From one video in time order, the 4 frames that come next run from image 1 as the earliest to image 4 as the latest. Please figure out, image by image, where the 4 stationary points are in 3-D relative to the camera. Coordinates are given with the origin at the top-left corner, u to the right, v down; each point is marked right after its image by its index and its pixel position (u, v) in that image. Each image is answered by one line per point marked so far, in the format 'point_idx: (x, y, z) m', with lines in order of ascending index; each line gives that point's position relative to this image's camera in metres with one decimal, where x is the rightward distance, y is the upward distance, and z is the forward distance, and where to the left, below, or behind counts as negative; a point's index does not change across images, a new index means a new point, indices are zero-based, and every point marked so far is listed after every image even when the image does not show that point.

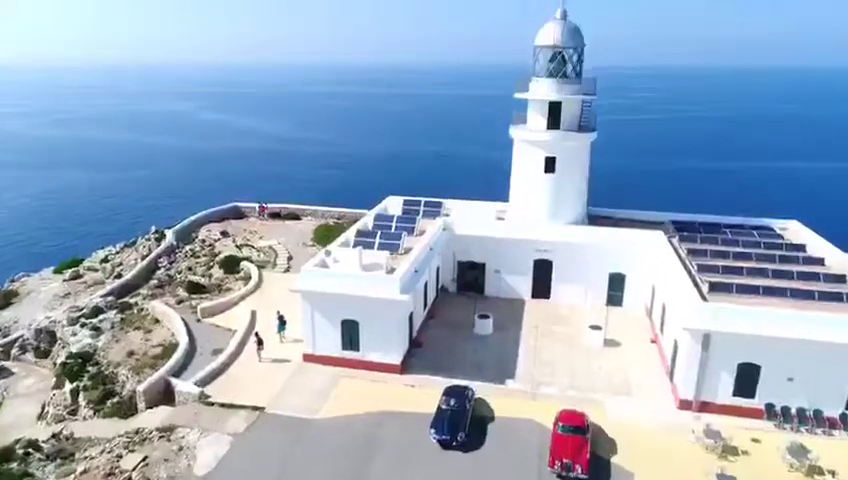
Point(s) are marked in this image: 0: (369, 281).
0: (-2.2, -1.7, +19.4) m
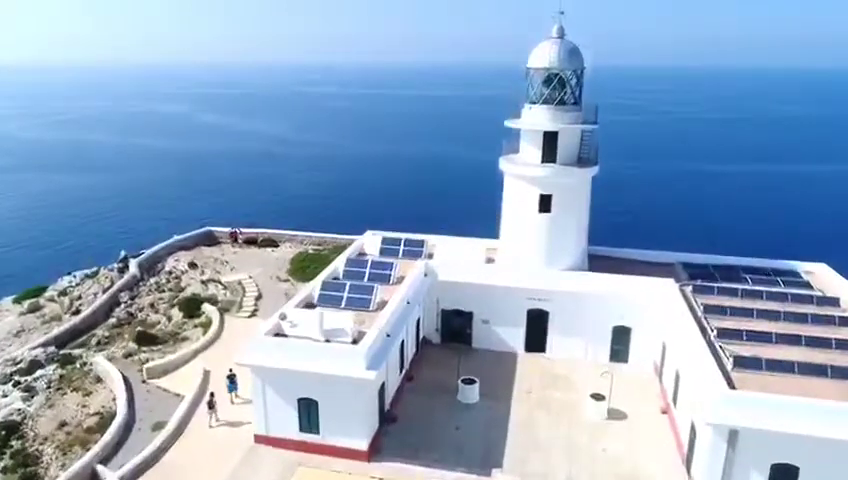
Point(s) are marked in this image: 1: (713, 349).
0: (-3.2, -3.8, +16.3) m
1: (+10.2, -3.9, +17.2) m
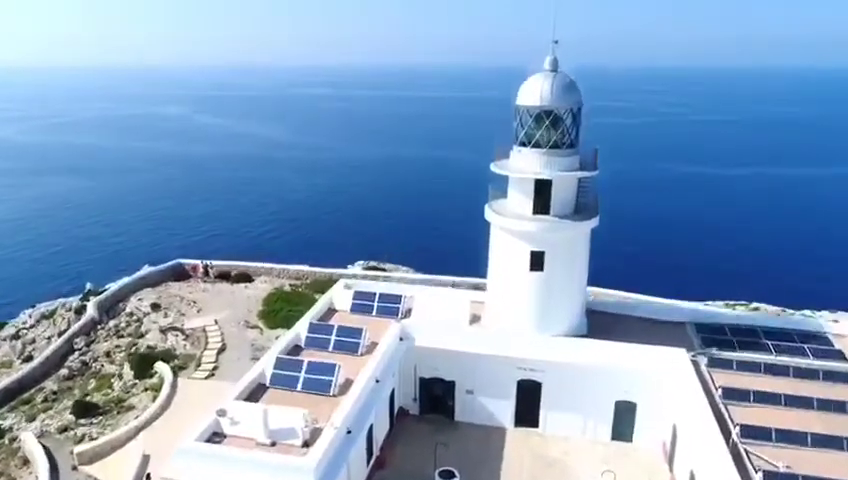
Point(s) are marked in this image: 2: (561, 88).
0: (-4.2, -6.3, +13.4) m
1: (+9.2, -6.3, +14.3) m
2: (+5.1, +5.6, +18.1) m
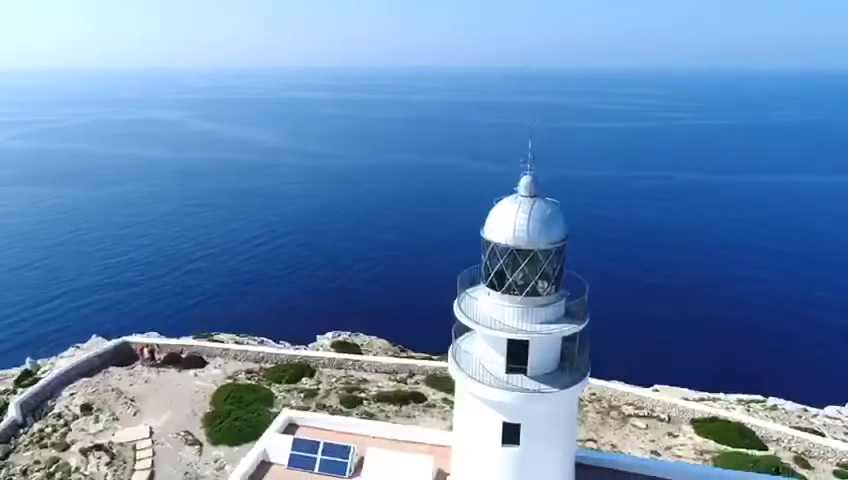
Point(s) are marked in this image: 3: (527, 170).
0: (-5.9, -11.4, +9.5) m
1: (+7.5, -11.4, +10.4) m
2: (+3.4, +0.5, +14.2) m
3: (+3.3, +2.2, +15.3) m
